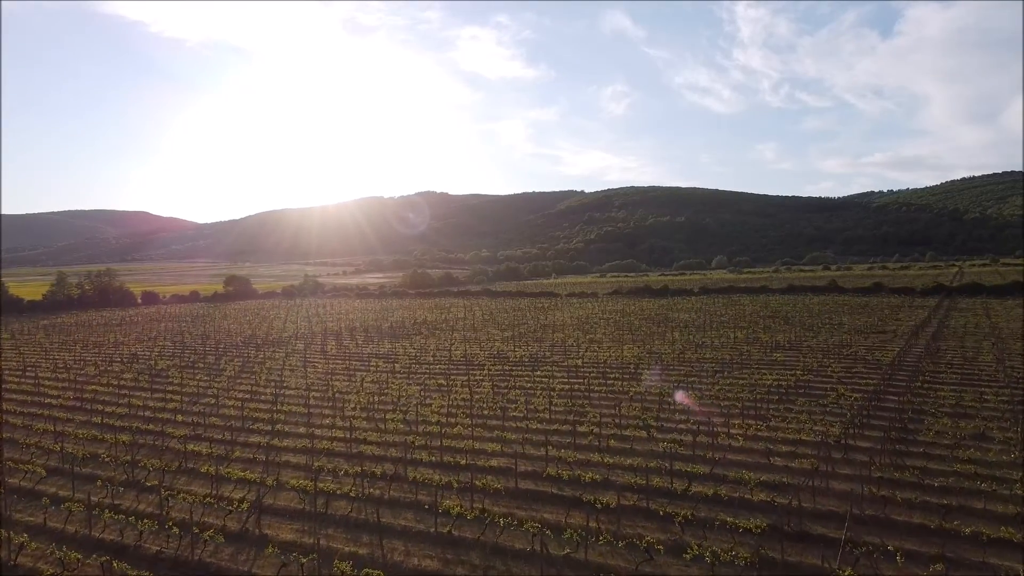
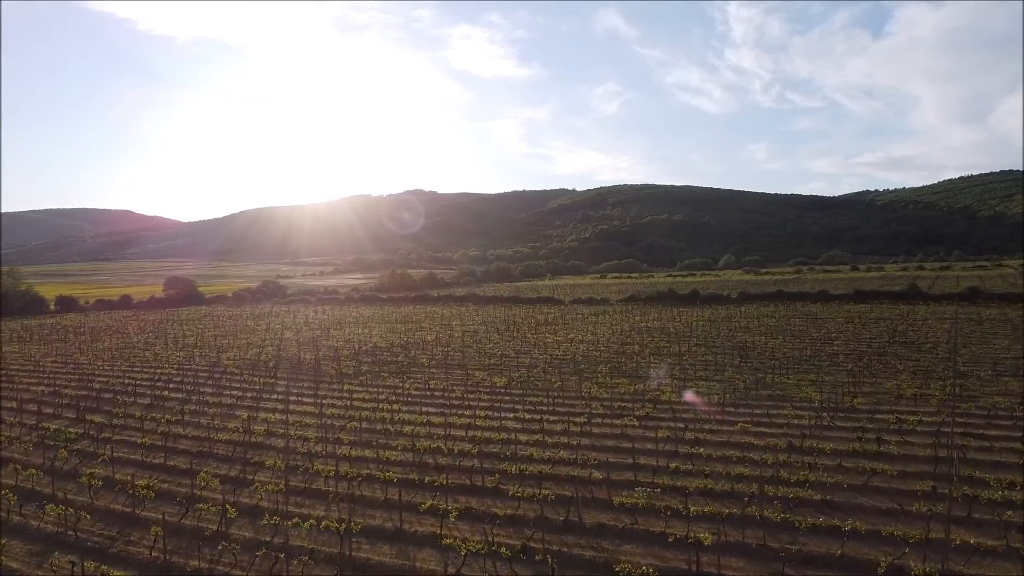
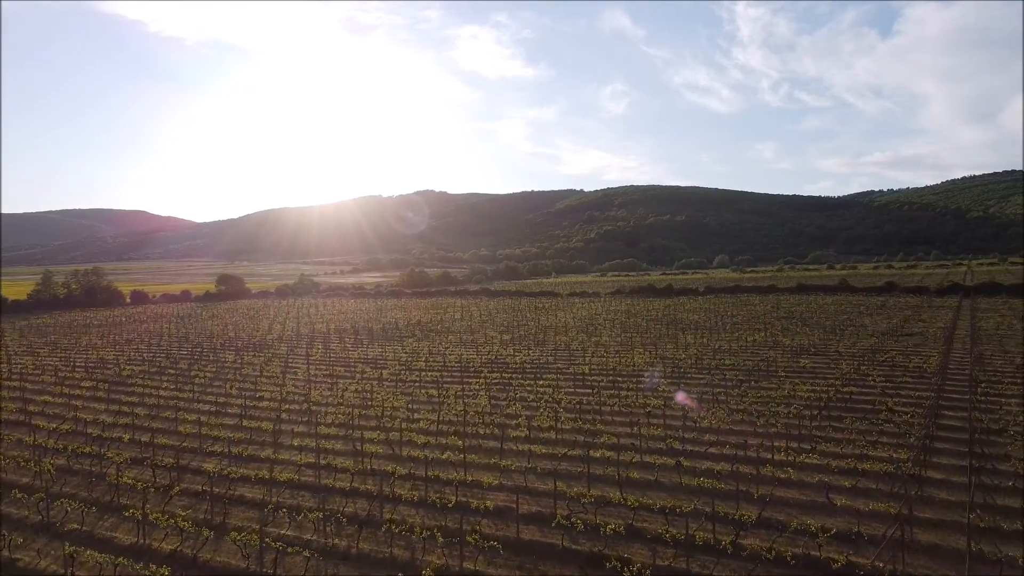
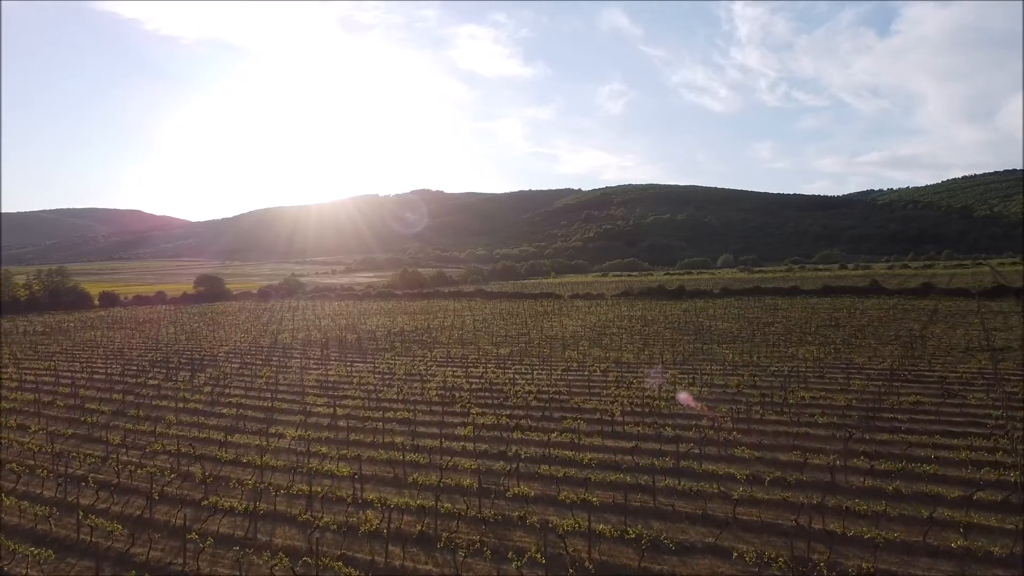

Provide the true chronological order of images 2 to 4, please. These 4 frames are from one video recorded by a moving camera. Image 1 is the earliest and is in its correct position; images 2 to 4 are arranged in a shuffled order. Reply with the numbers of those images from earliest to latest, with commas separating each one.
3, 4, 2
